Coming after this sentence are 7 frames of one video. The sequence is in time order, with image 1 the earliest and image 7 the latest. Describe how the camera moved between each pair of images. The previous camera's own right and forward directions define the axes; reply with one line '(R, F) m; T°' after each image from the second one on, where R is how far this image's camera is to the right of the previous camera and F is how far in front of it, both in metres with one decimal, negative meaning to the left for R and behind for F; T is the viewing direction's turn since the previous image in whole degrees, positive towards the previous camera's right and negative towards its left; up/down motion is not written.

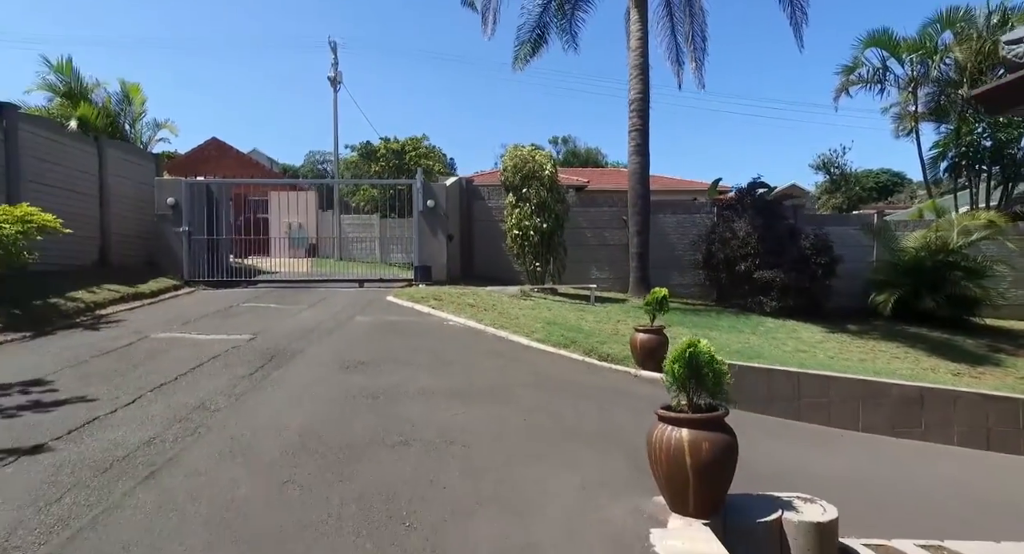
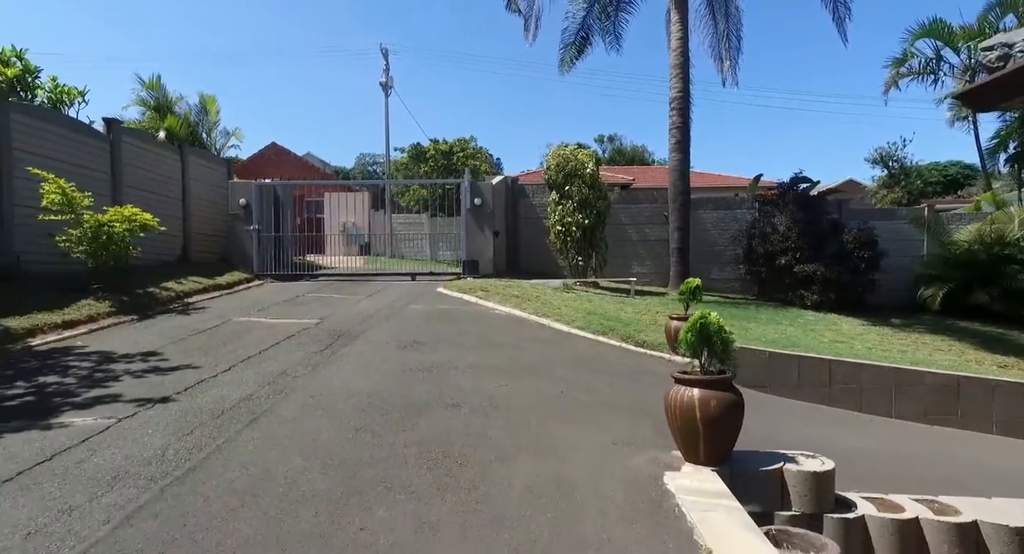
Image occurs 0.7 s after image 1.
(+0.1, -0.6) m; -5°
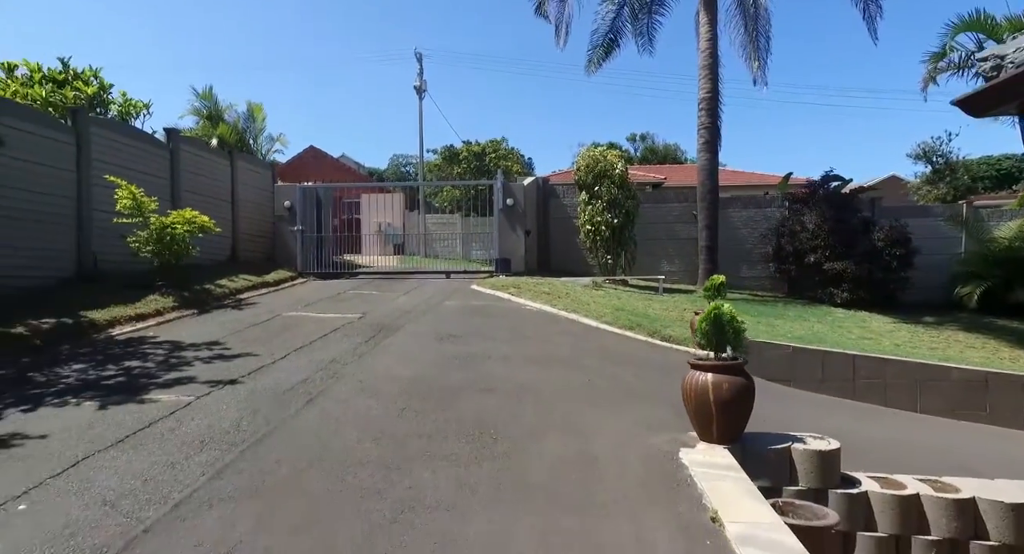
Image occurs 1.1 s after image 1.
(0.0, -0.4) m; -3°
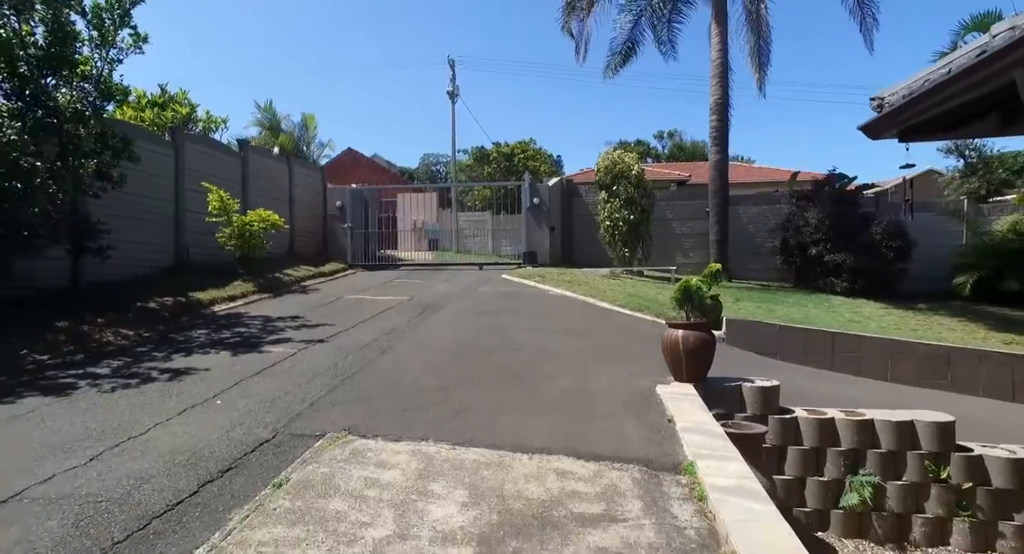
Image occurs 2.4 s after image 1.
(+0.1, -1.5) m; -3°
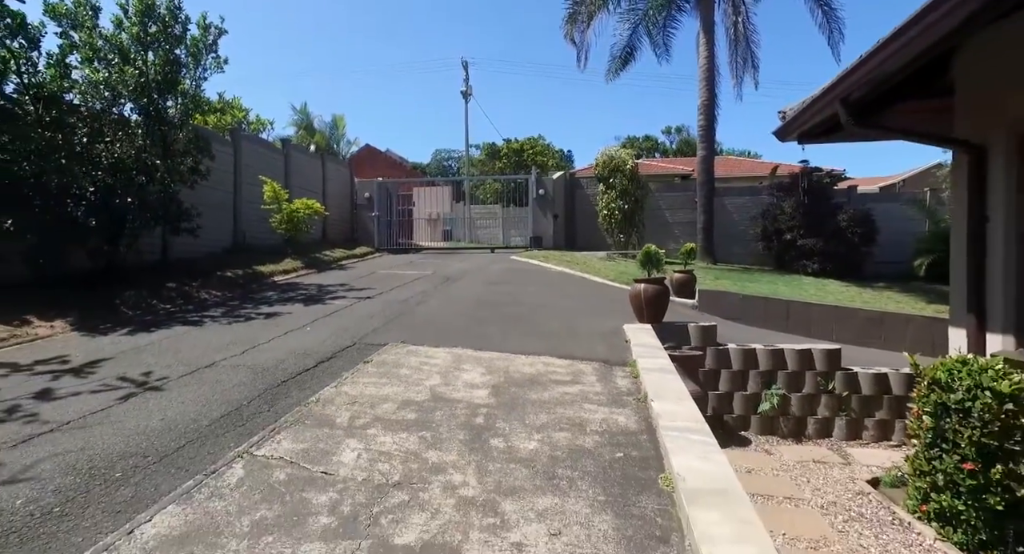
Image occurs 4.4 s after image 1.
(+0.1, -1.9) m; -1°
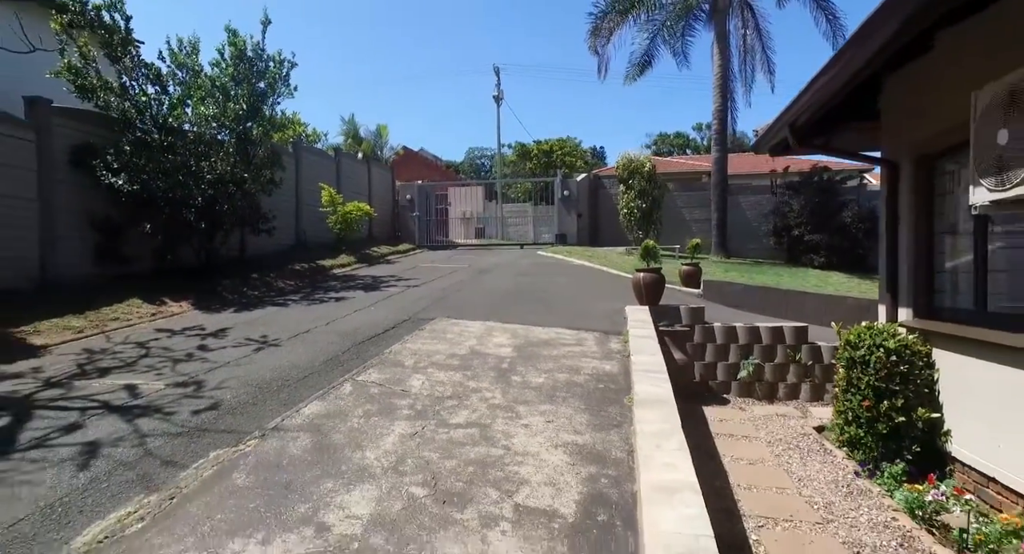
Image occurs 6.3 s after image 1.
(+0.2, -1.6) m; -4°
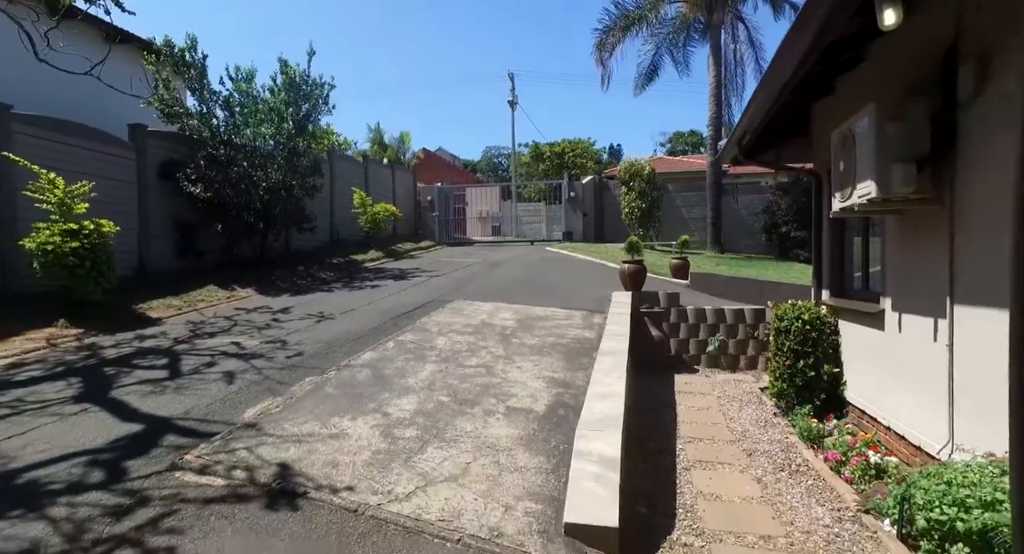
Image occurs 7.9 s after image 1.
(+0.2, -1.7) m; -2°
